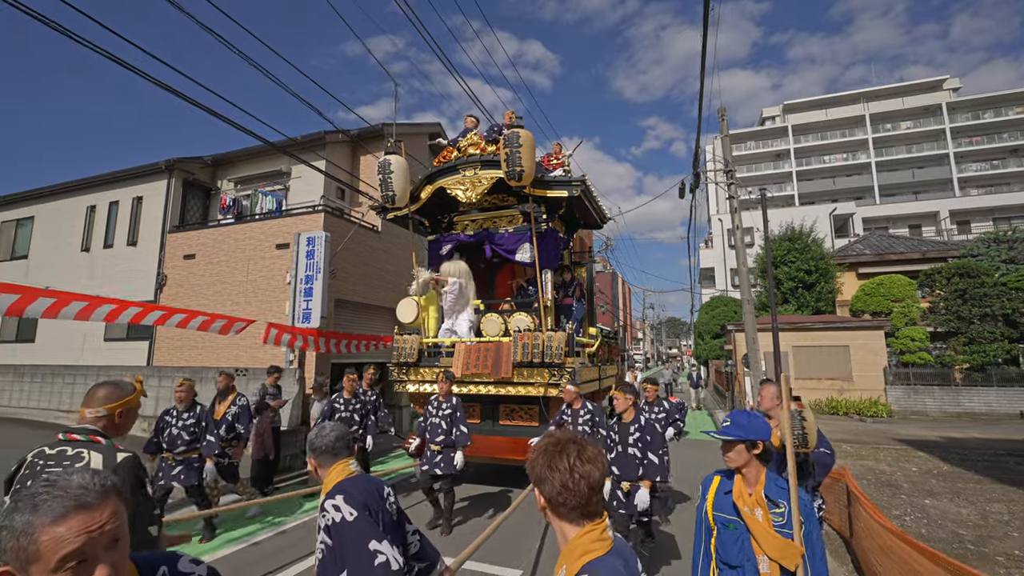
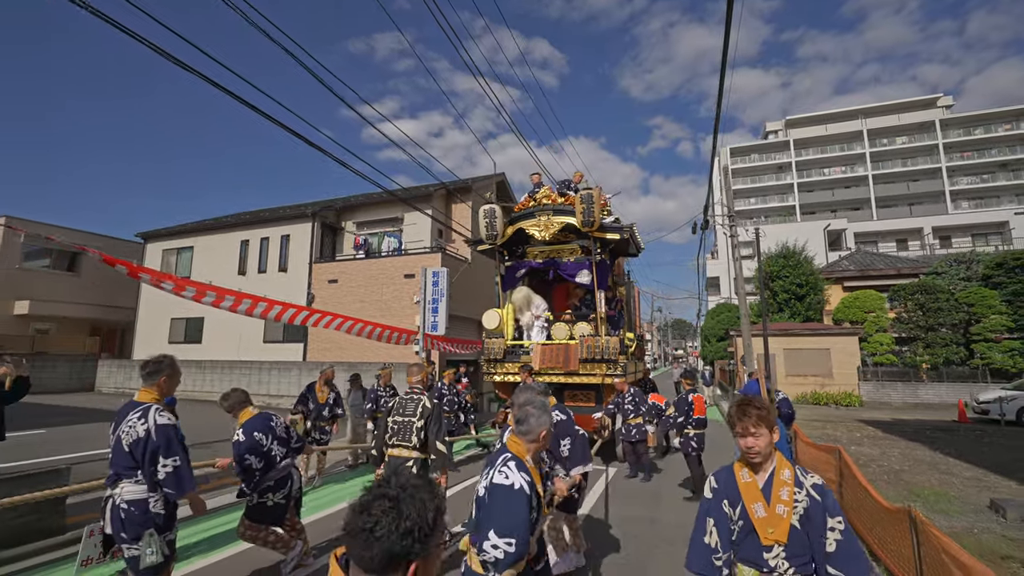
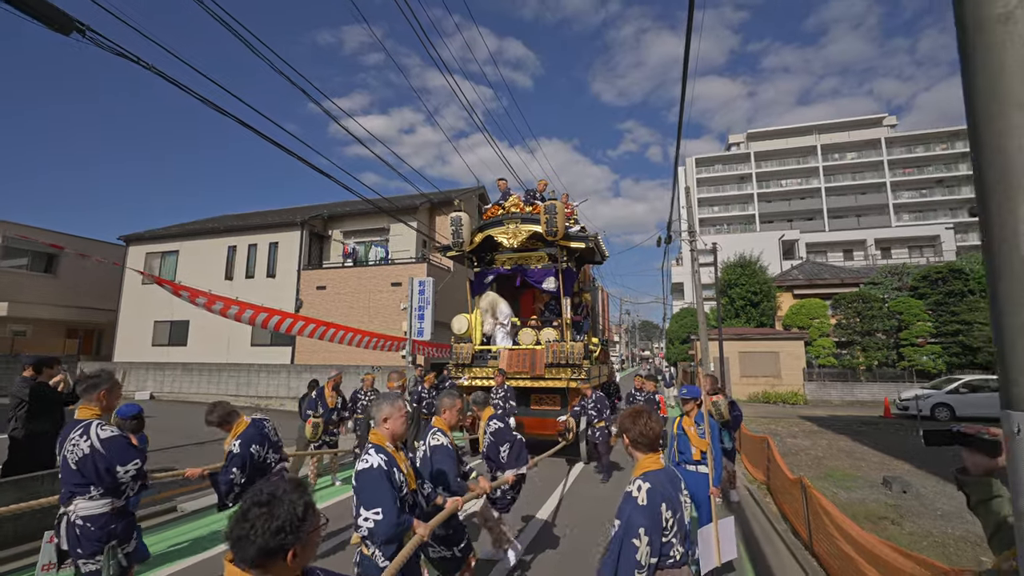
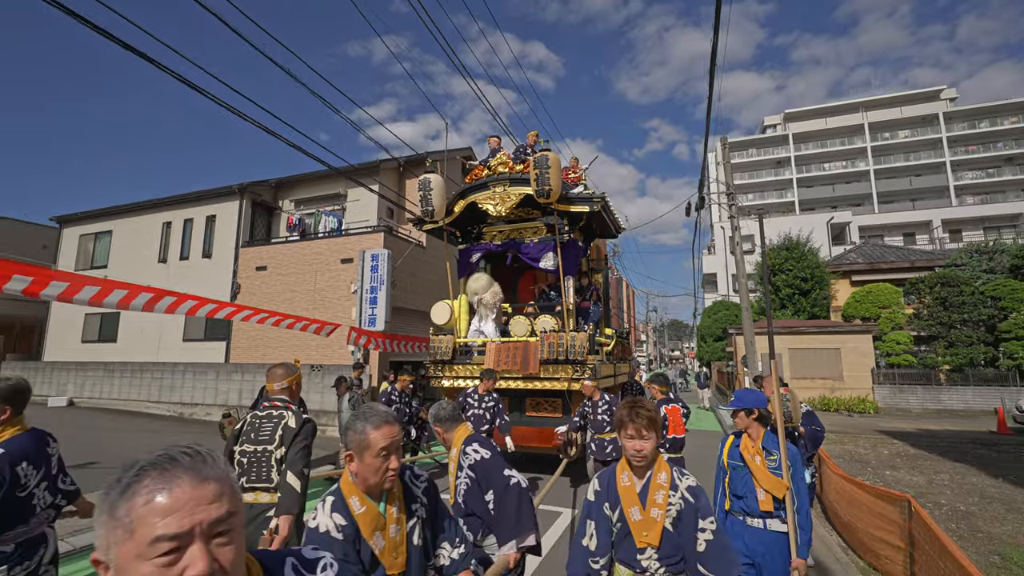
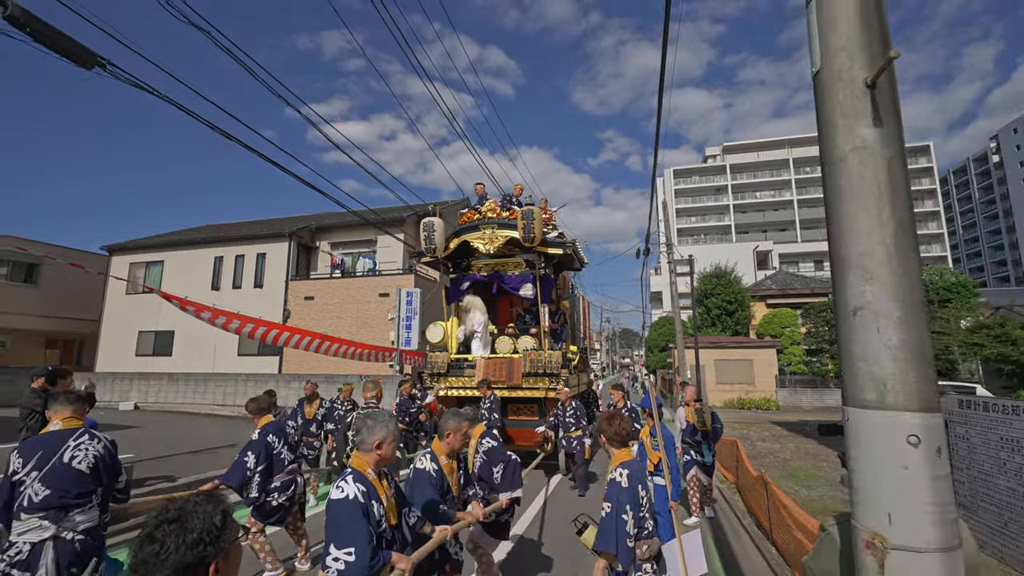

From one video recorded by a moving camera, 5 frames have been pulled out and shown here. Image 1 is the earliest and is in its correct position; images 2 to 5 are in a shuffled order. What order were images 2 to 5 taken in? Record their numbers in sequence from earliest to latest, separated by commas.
4, 2, 3, 5
